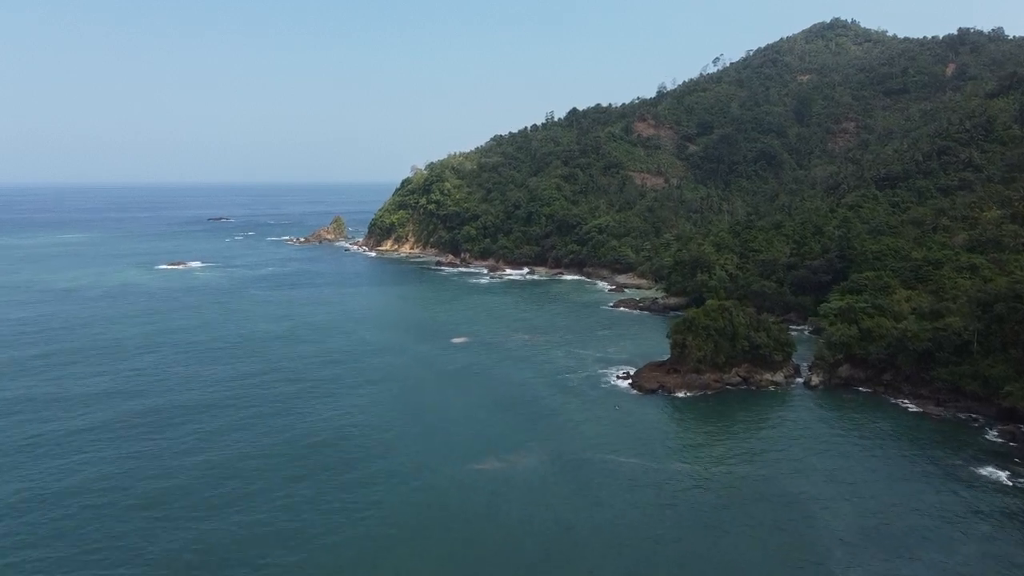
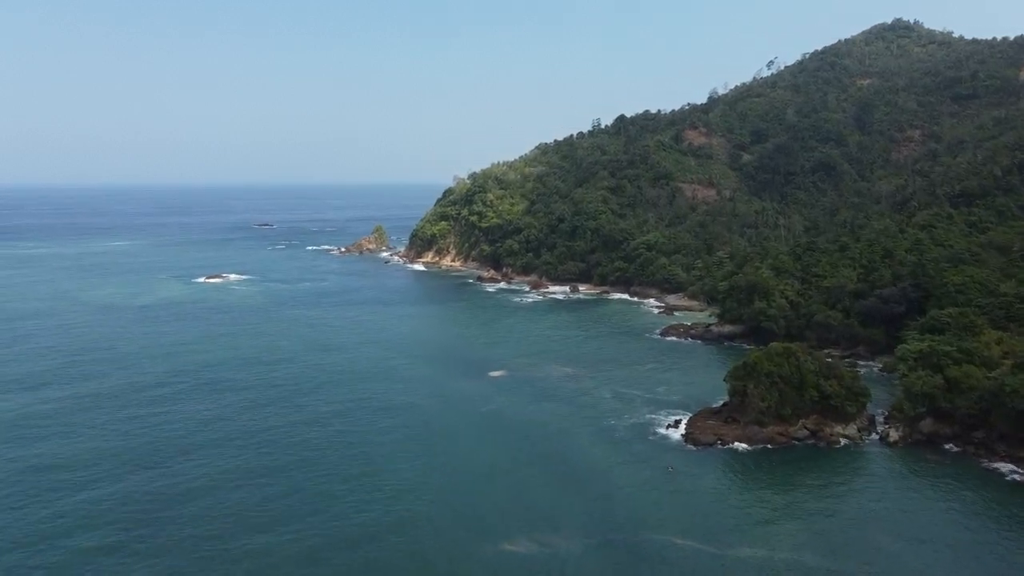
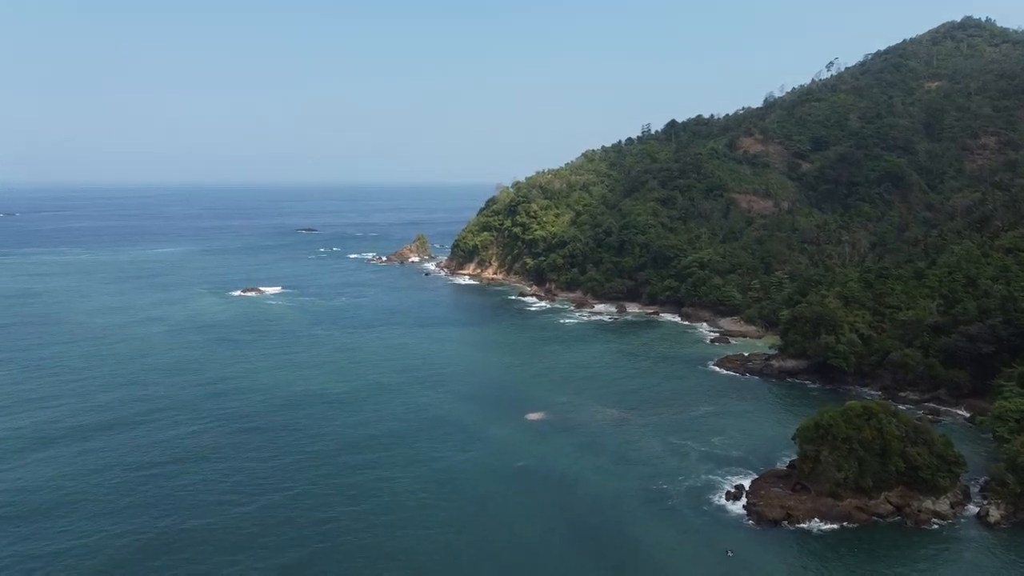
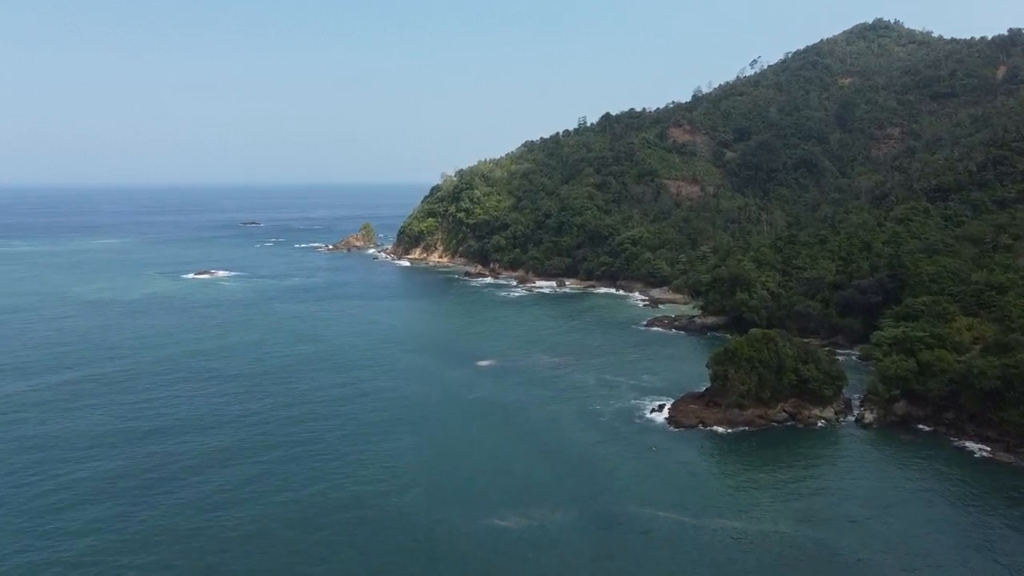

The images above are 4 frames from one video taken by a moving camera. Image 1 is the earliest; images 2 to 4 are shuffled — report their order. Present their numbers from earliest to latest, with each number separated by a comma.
4, 2, 3
